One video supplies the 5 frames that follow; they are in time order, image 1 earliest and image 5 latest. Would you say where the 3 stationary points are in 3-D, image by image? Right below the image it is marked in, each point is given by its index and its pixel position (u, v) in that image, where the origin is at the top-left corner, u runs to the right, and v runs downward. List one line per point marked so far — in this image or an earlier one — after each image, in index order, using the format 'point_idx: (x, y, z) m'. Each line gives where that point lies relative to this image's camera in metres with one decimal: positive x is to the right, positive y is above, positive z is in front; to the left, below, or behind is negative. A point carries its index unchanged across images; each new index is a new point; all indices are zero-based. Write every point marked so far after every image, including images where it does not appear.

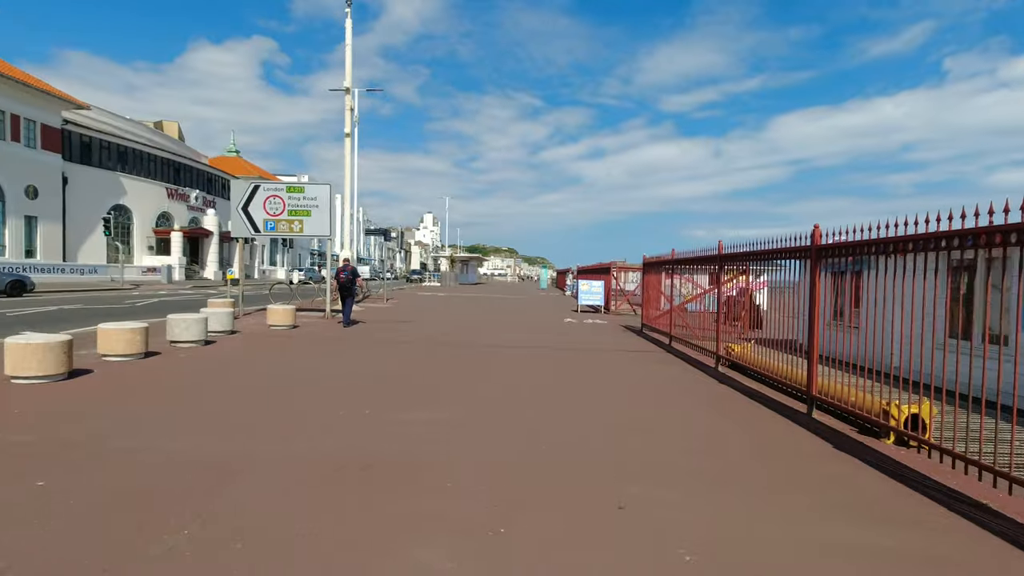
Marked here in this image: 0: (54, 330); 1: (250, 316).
0: (-9.4, -0.9, +11.1) m
1: (-6.6, -0.7, +13.5) m
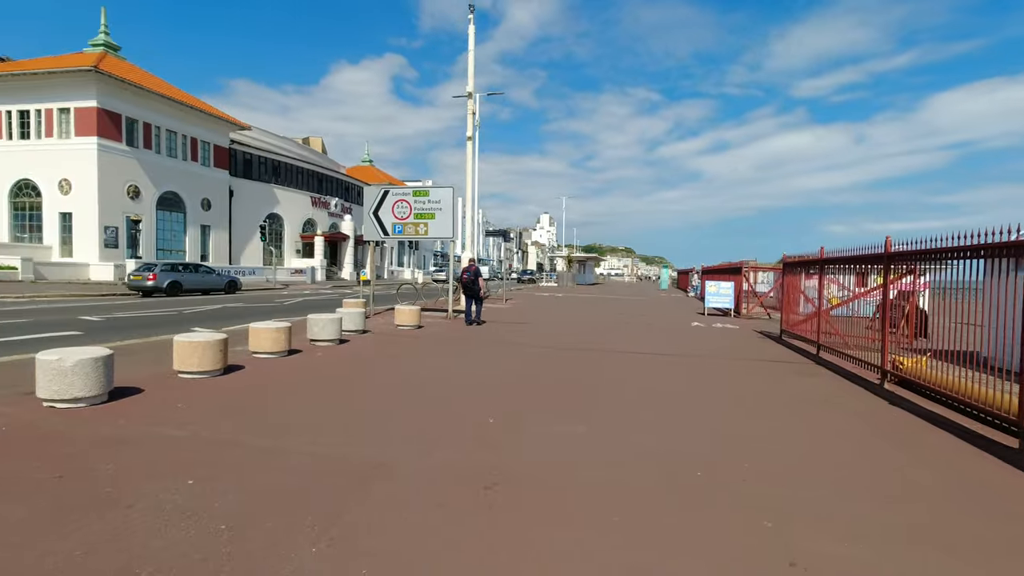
0: (-6.8, -0.9, +12.4) m
1: (-3.5, -0.7, +14.2) m
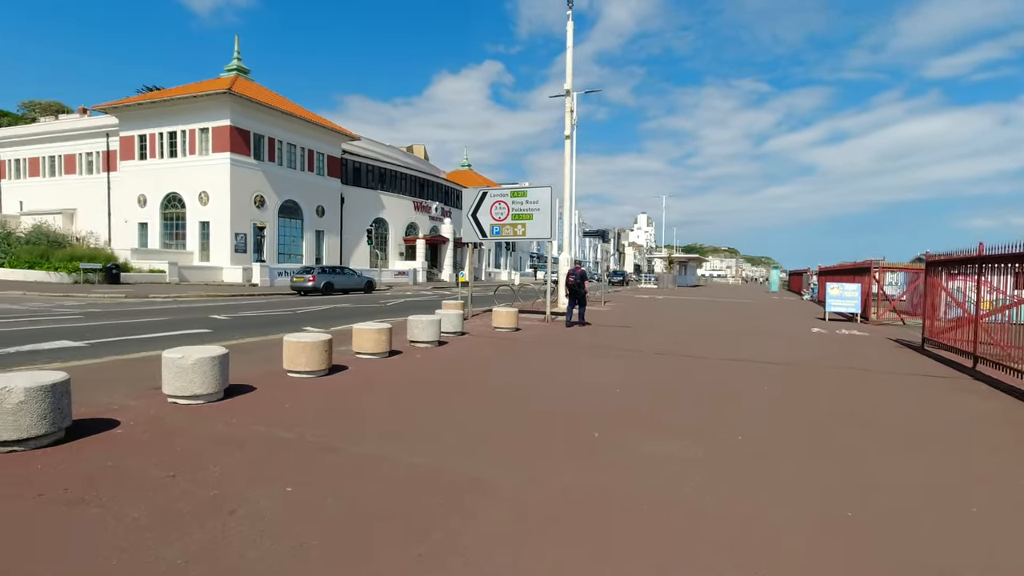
0: (-4.5, -1.0, +13.0) m
1: (-0.9, -0.8, +14.2) m
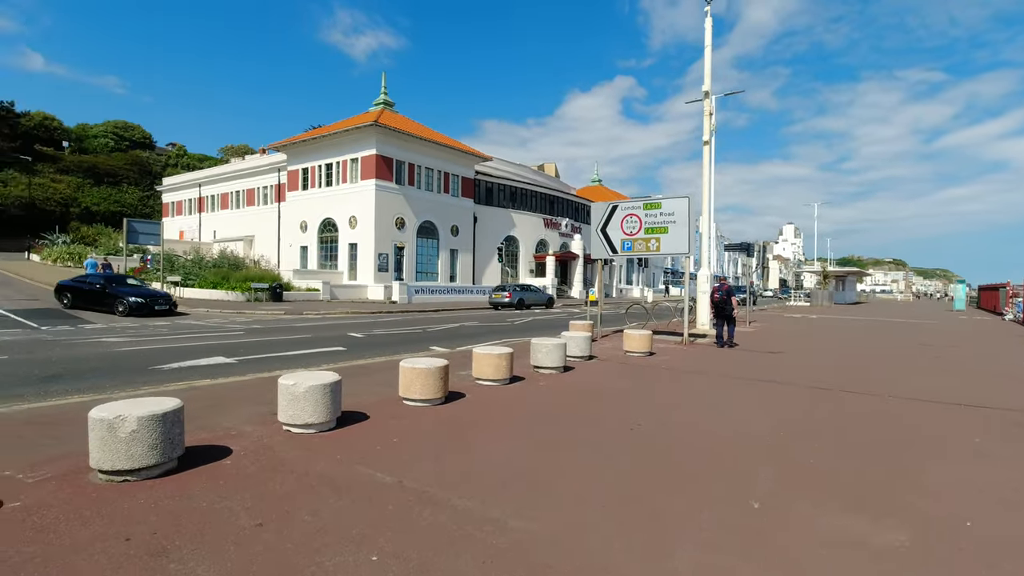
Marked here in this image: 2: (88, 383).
0: (-1.4, -1.4, +12.9) m
1: (+2.3, -1.3, +13.2) m
2: (-6.0, -1.4, +7.6) m
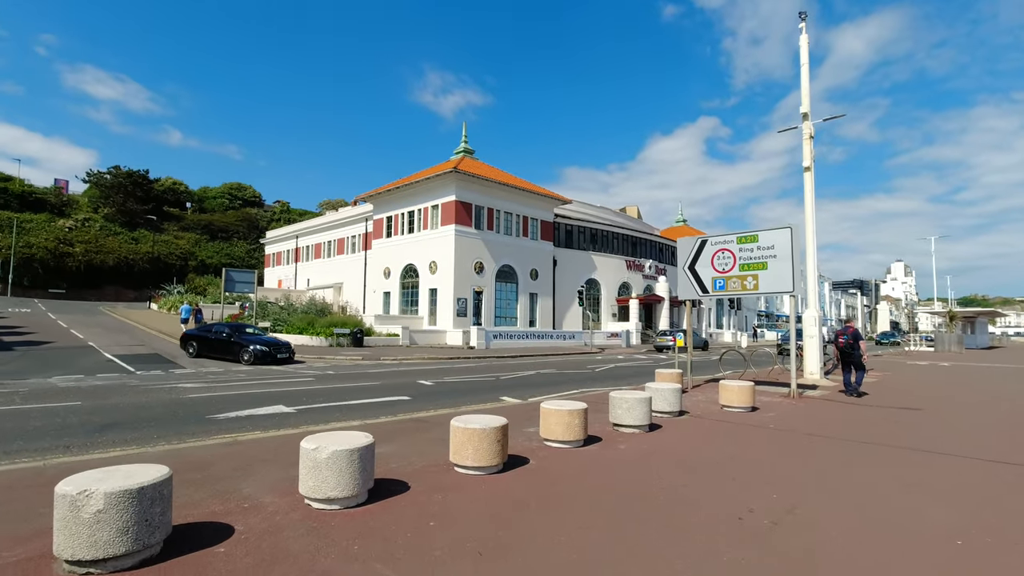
0: (+0.3, -2.4, +11.8) m
1: (+4.0, -2.2, +11.5) m
2: (-5.1, -2.0, +7.3) m
